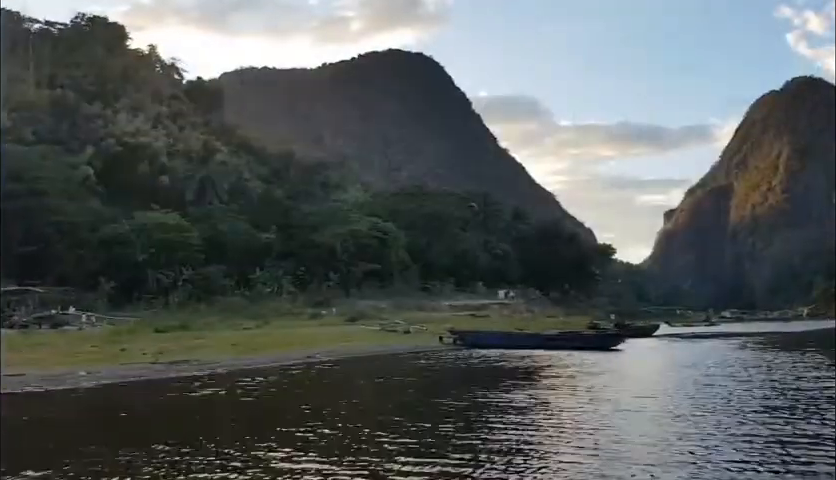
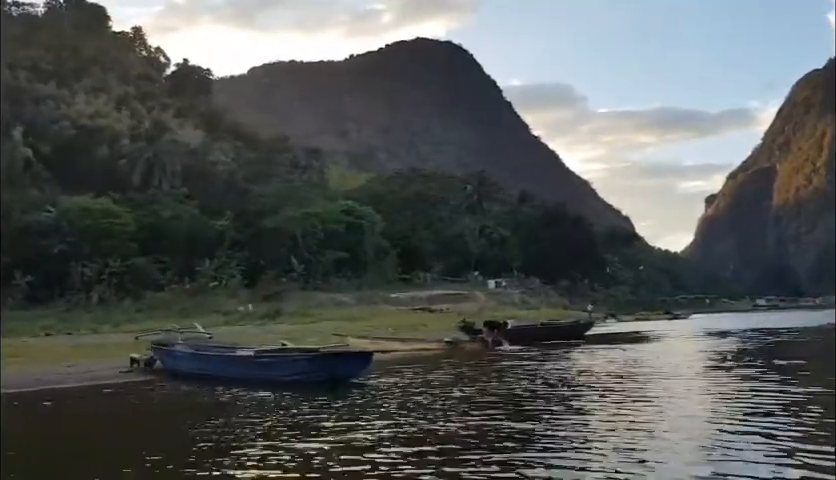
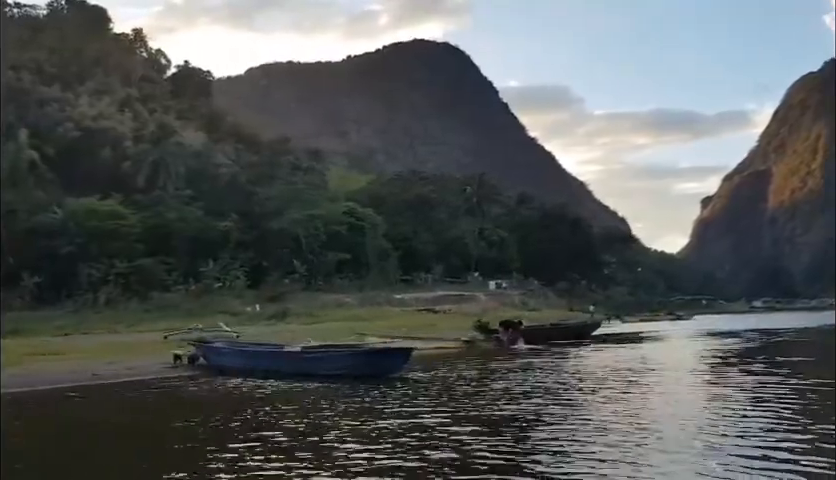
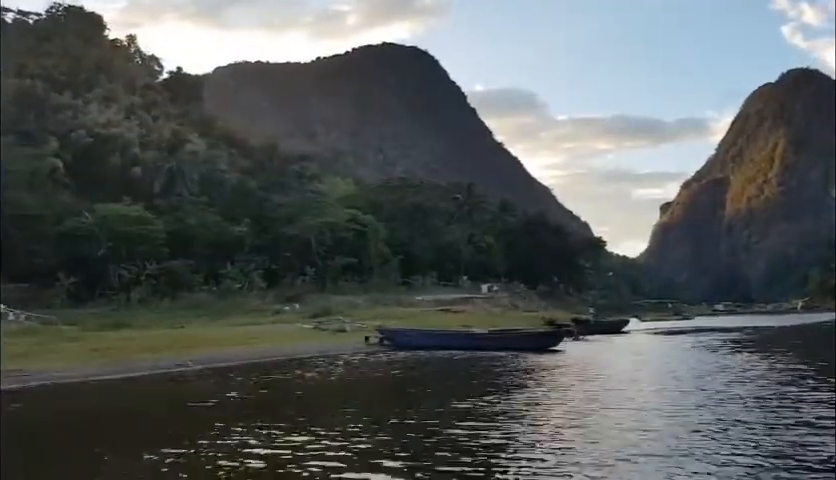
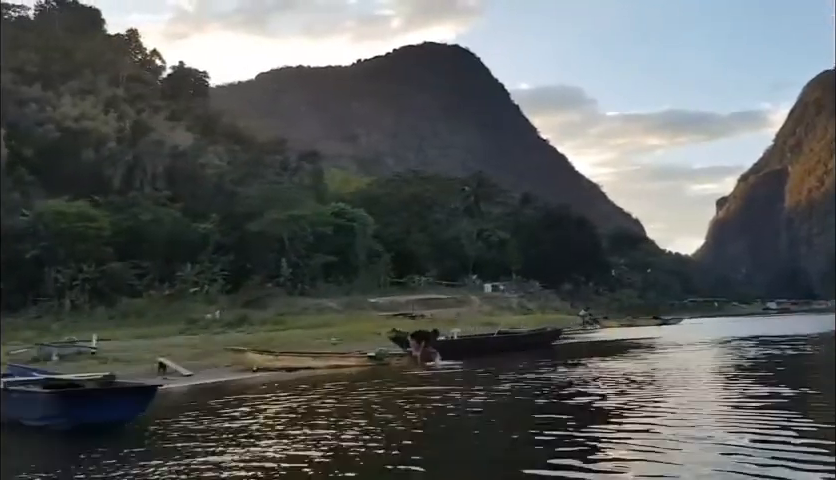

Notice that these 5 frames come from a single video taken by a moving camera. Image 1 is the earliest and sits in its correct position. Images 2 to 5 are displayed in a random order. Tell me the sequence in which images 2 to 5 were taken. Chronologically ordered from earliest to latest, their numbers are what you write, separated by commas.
4, 3, 2, 5
